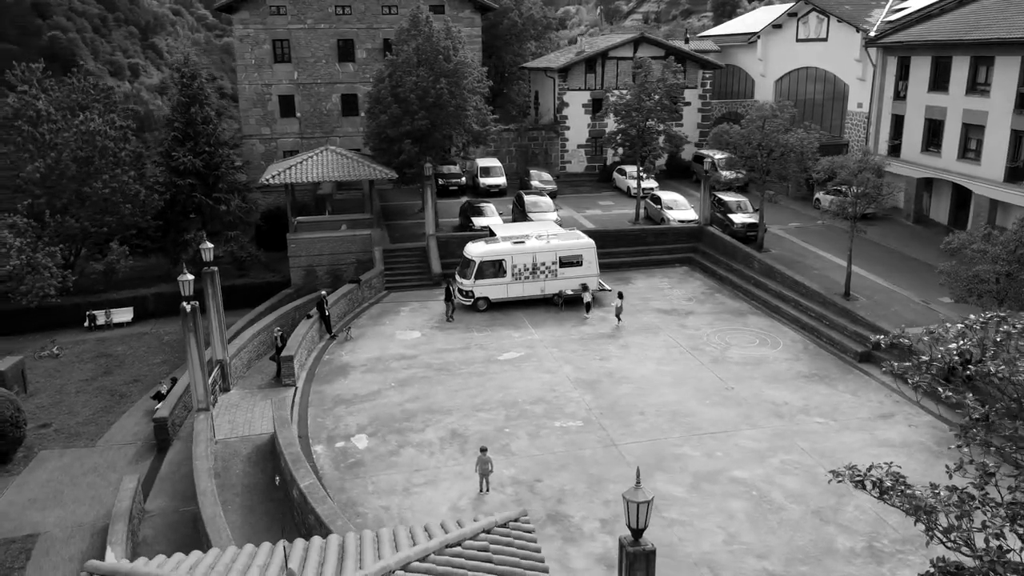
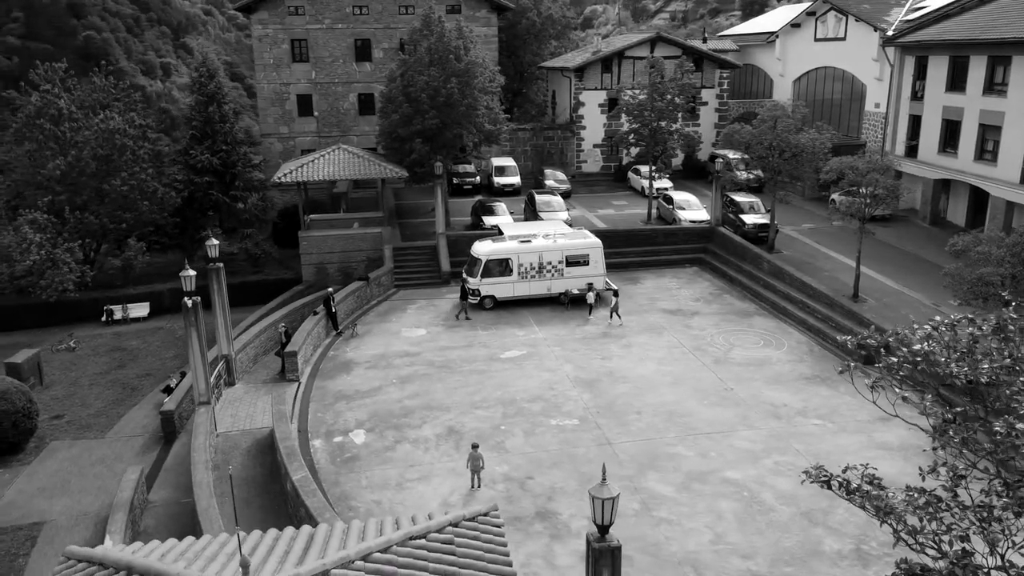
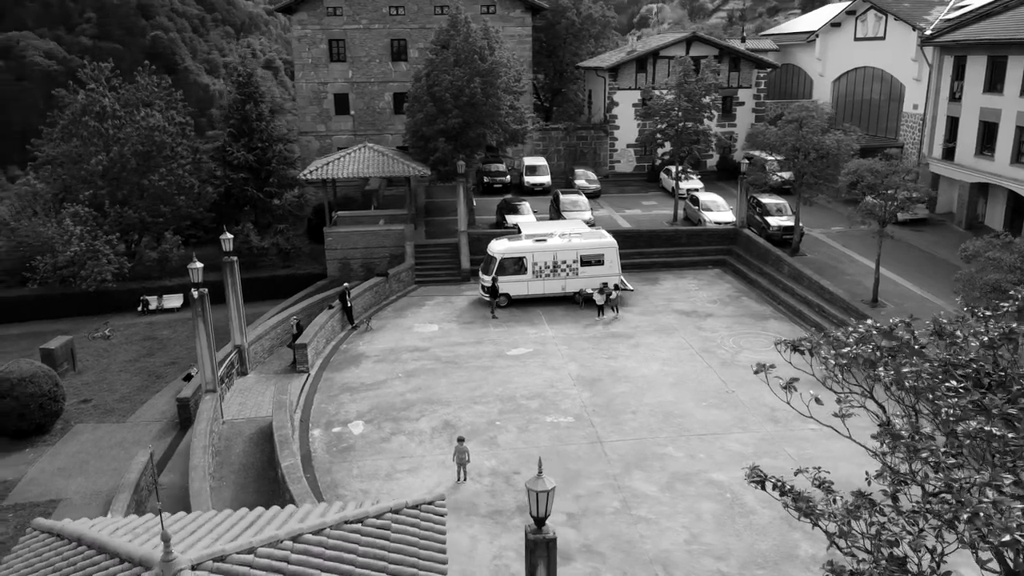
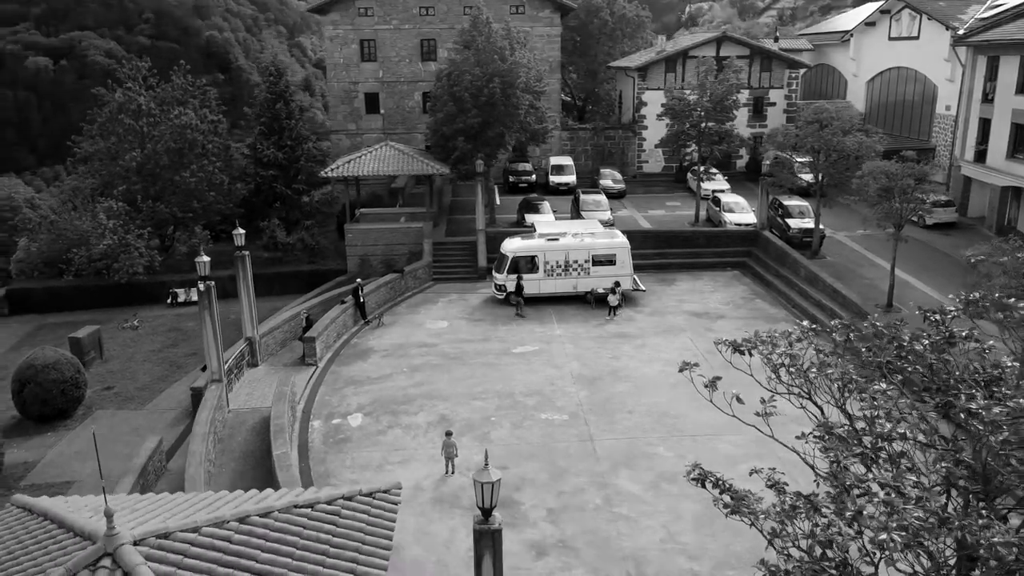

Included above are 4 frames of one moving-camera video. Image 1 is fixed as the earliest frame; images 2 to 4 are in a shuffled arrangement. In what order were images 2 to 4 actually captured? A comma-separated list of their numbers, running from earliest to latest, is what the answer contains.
2, 3, 4
